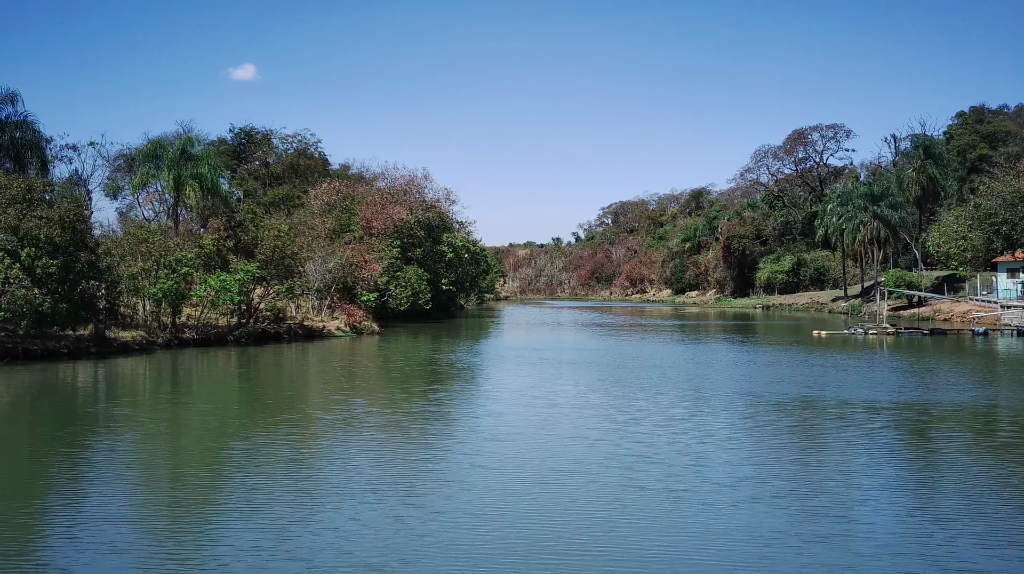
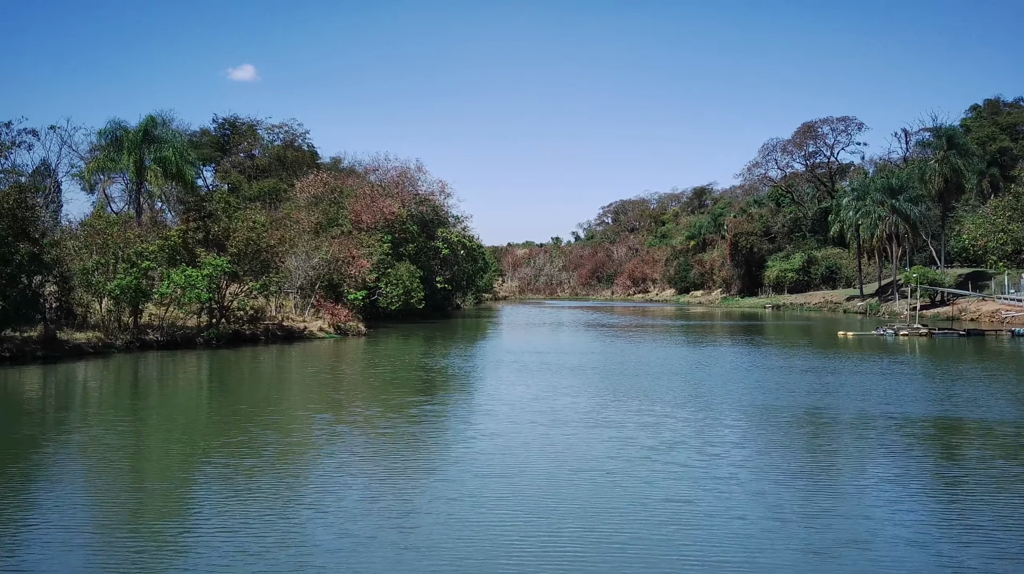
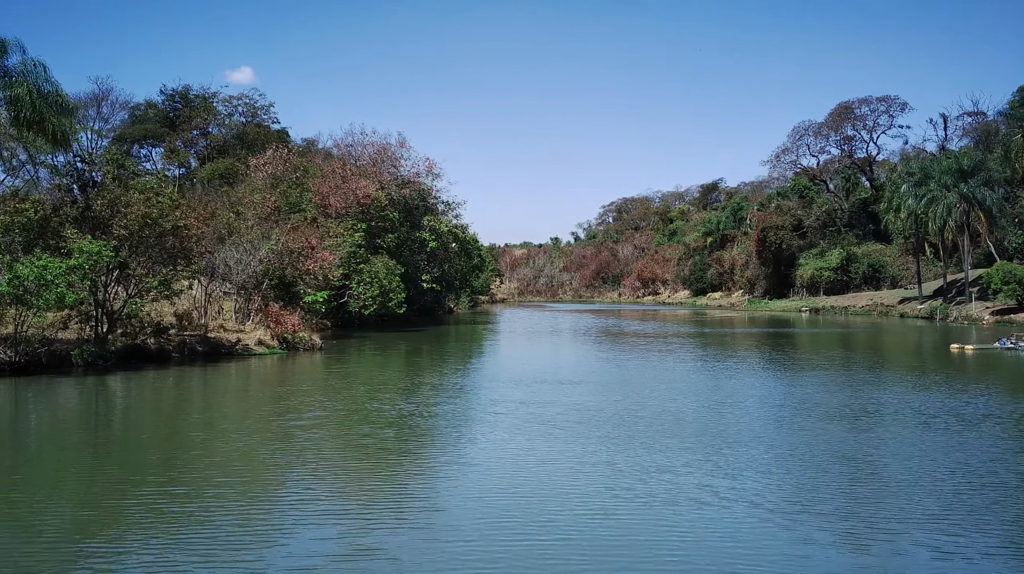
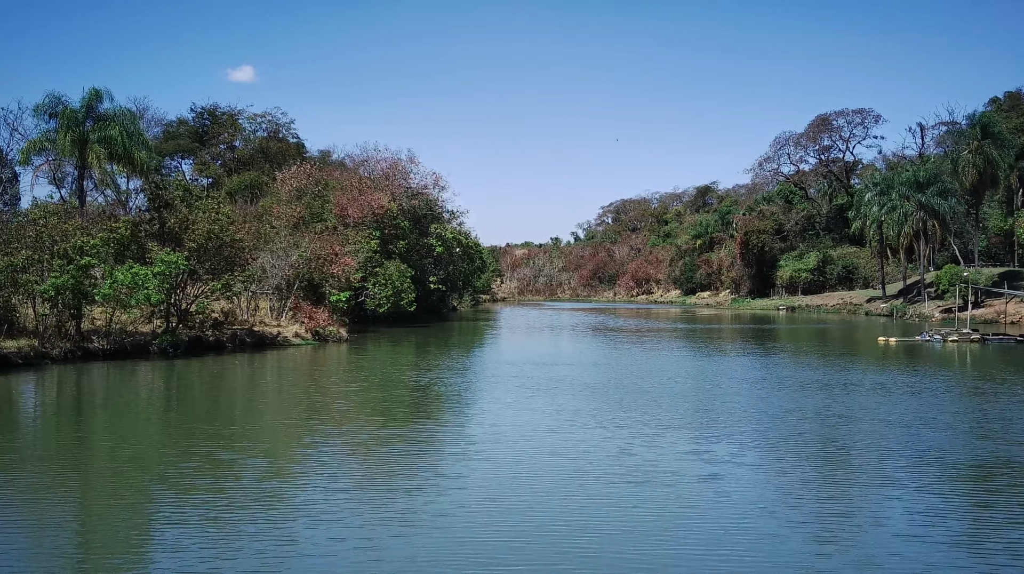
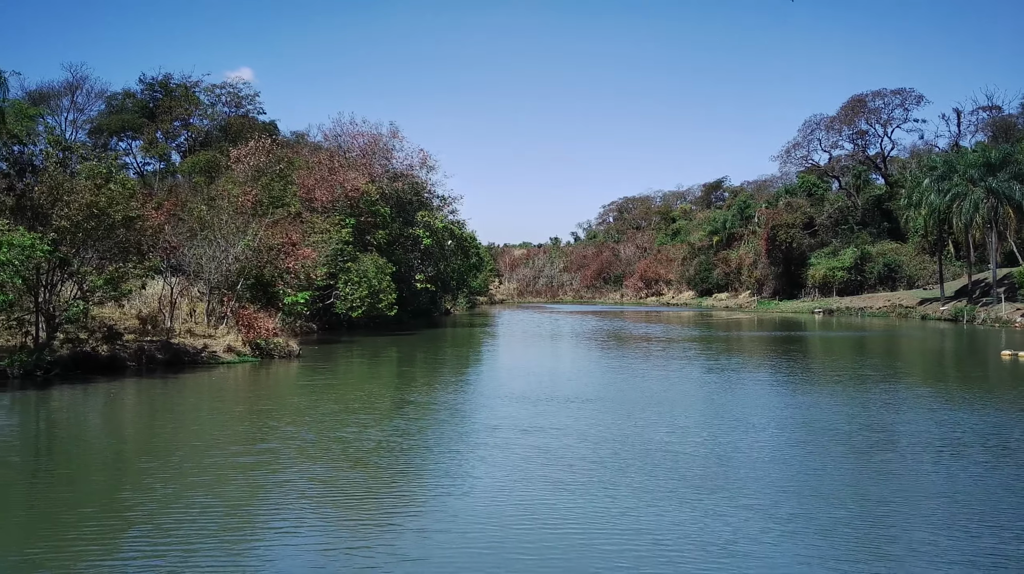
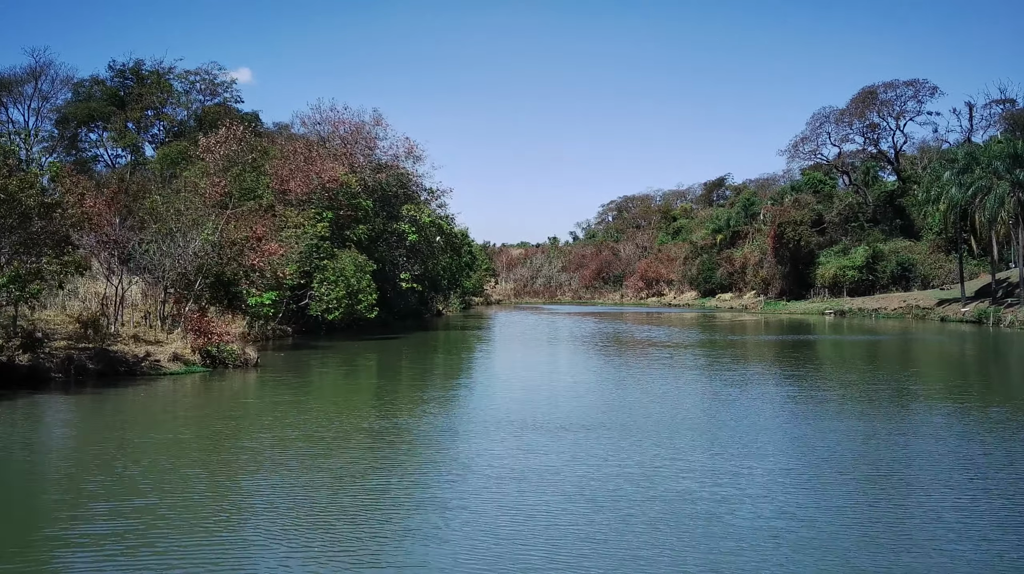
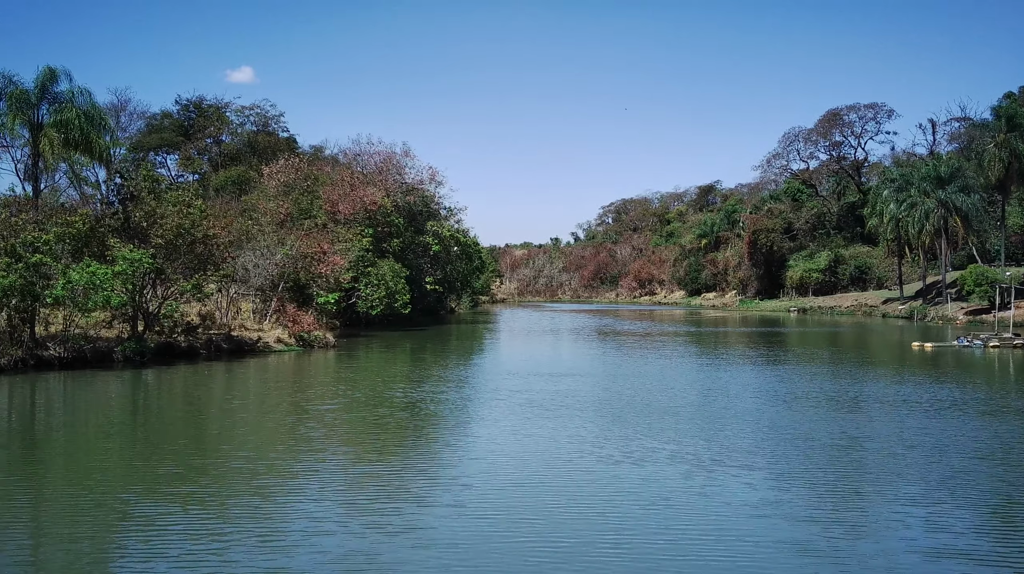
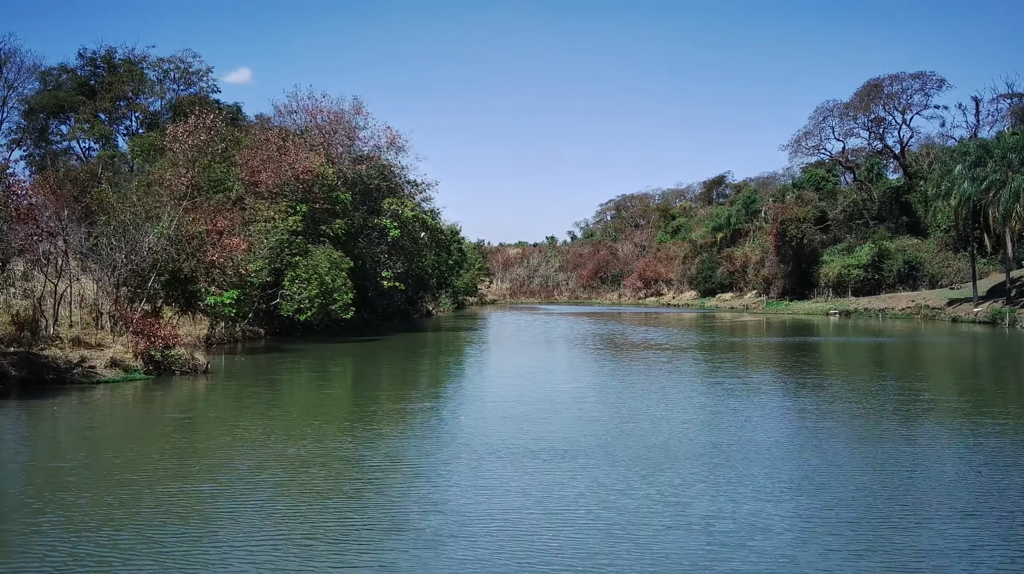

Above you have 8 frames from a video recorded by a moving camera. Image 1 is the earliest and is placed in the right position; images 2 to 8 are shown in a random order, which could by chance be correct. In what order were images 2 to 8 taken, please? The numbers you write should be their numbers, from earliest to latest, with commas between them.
2, 4, 7, 3, 5, 6, 8
